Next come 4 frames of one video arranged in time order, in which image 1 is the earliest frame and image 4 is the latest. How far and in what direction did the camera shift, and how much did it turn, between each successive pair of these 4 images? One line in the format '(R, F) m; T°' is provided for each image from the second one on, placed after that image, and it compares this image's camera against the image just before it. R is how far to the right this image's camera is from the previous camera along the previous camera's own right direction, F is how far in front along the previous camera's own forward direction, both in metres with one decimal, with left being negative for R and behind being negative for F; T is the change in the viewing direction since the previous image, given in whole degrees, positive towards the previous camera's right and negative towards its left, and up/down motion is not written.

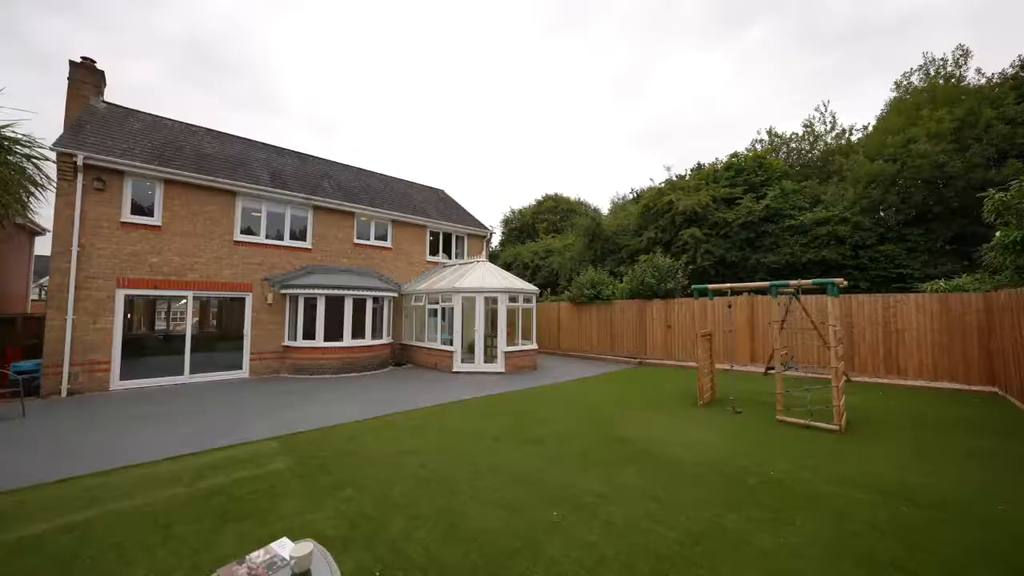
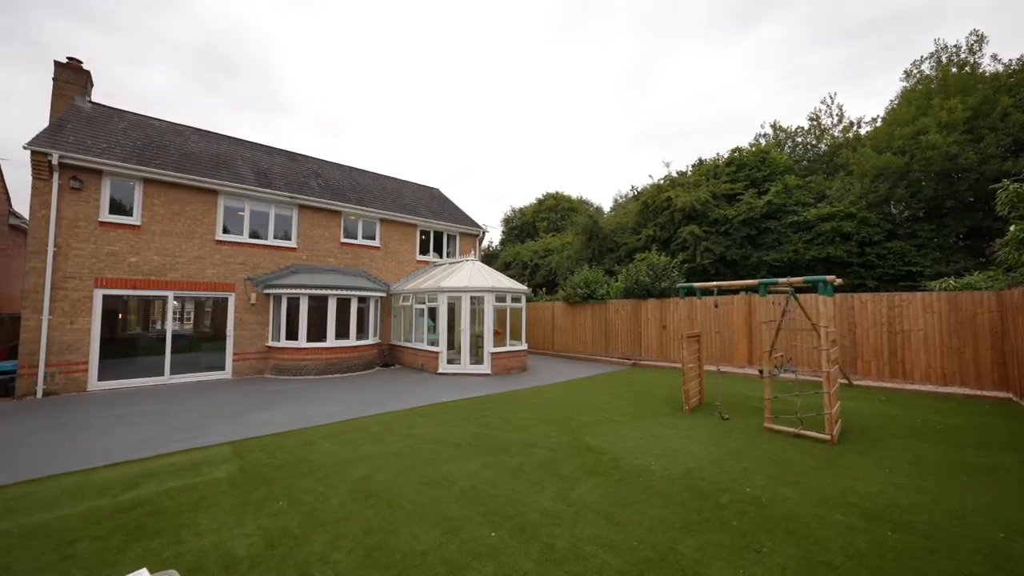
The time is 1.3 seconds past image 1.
(+0.7, +0.4) m; -2°
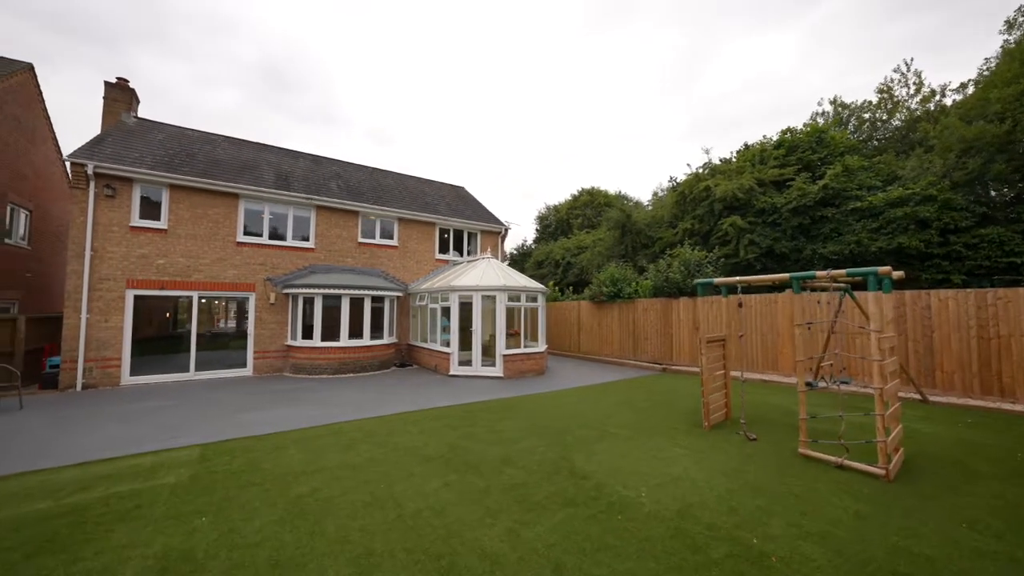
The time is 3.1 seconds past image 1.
(+1.0, +0.8) m; -7°
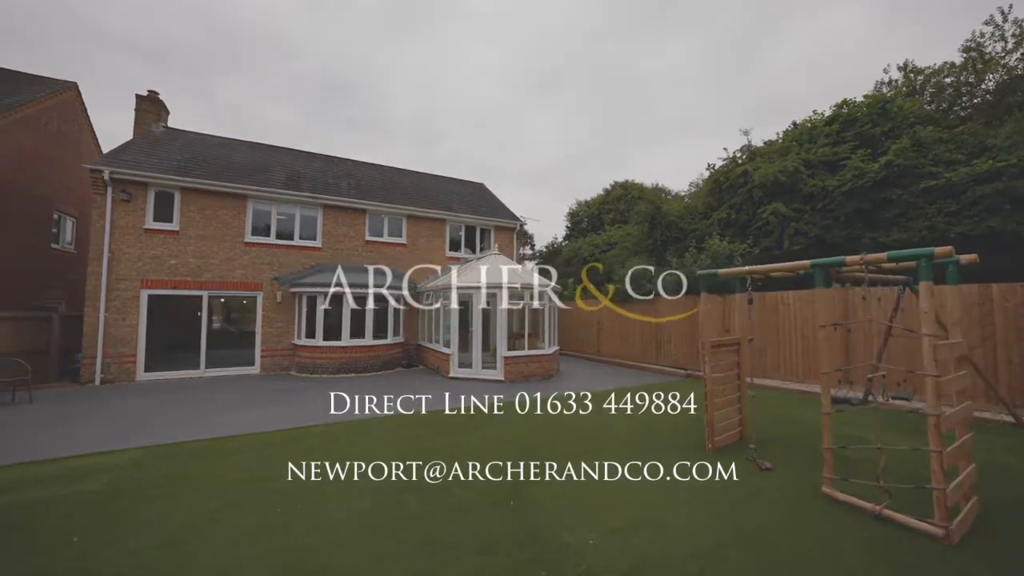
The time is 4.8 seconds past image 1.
(+1.2, +0.9) m; -7°
